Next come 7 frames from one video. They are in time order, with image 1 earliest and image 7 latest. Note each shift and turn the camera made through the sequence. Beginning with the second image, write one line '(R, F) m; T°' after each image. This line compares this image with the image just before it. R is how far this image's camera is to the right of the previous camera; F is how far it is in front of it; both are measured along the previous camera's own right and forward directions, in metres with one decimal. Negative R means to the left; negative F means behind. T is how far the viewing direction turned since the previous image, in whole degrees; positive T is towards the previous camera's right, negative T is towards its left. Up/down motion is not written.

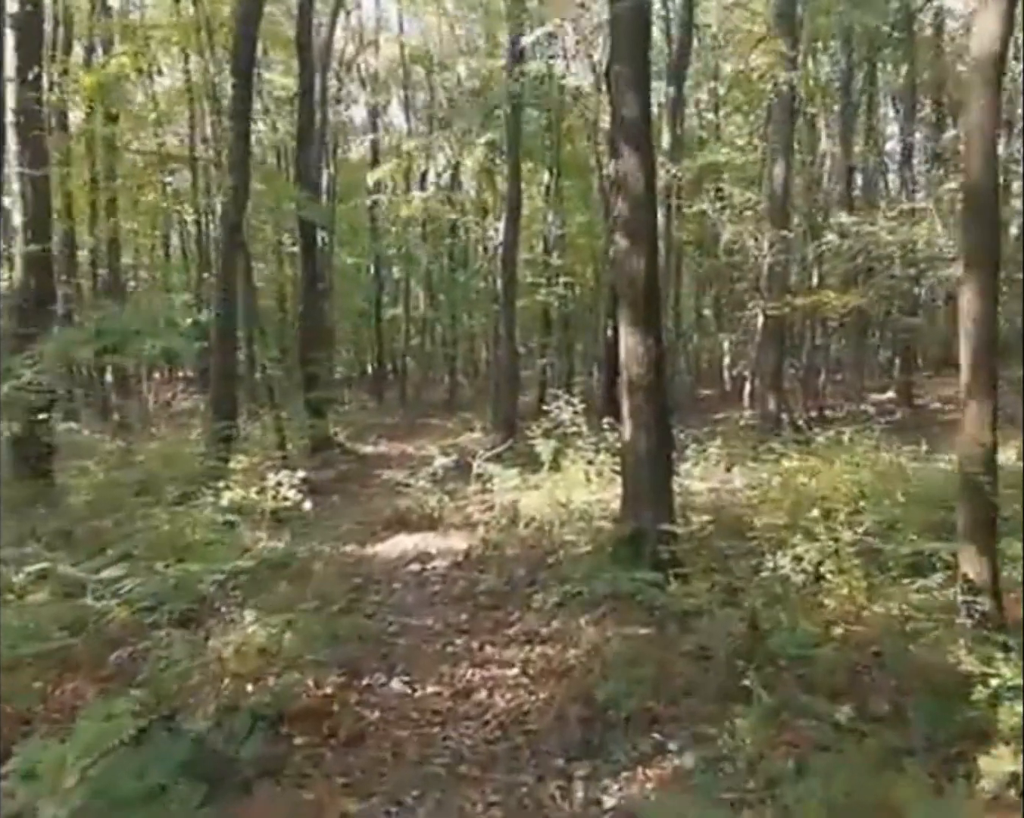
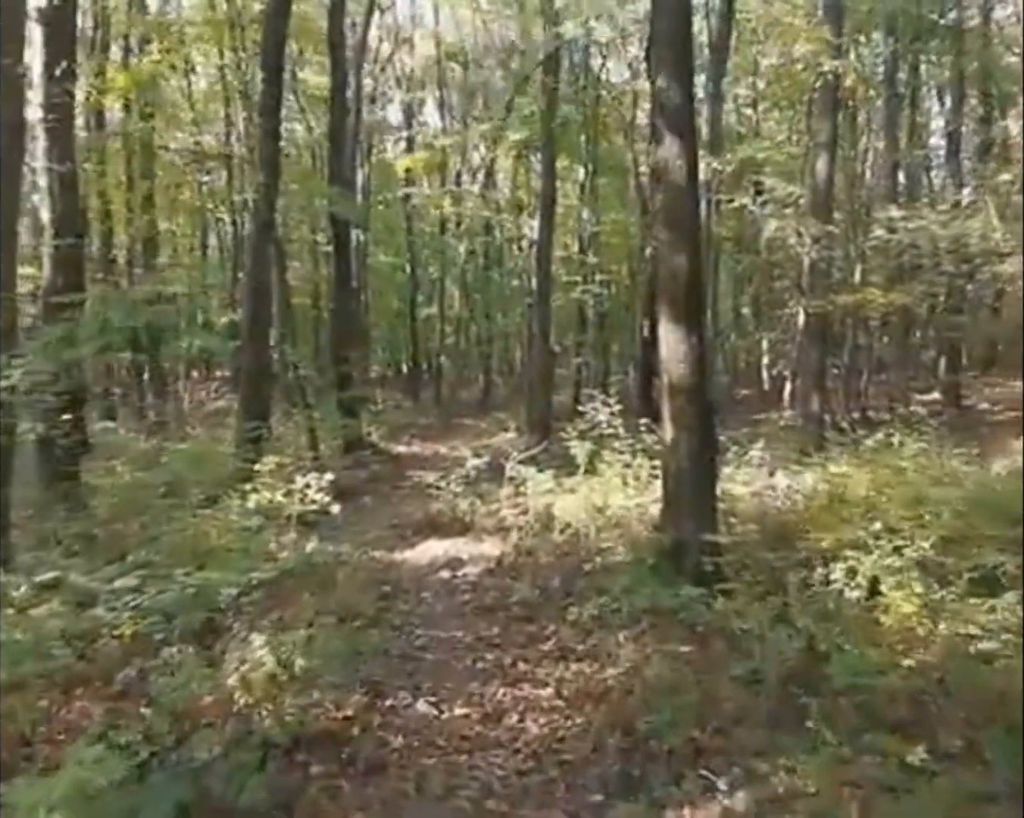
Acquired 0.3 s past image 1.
(0.0, +0.4) m; -2°
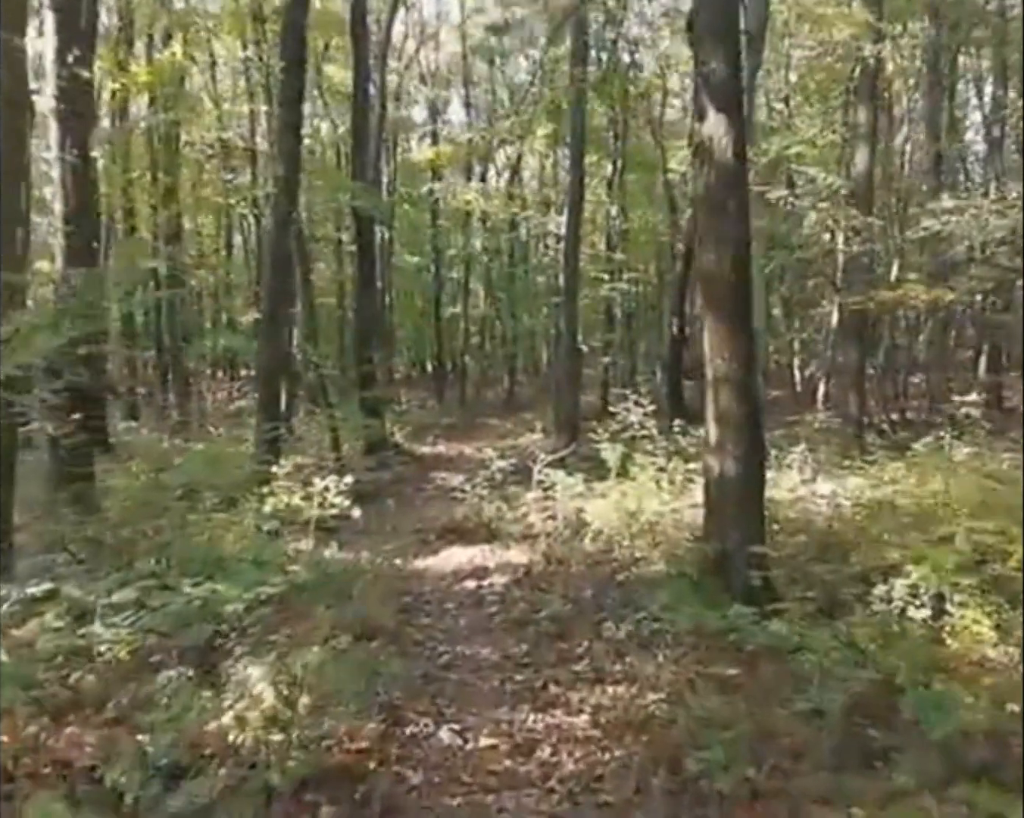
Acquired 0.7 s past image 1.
(0.0, +0.6) m; -1°
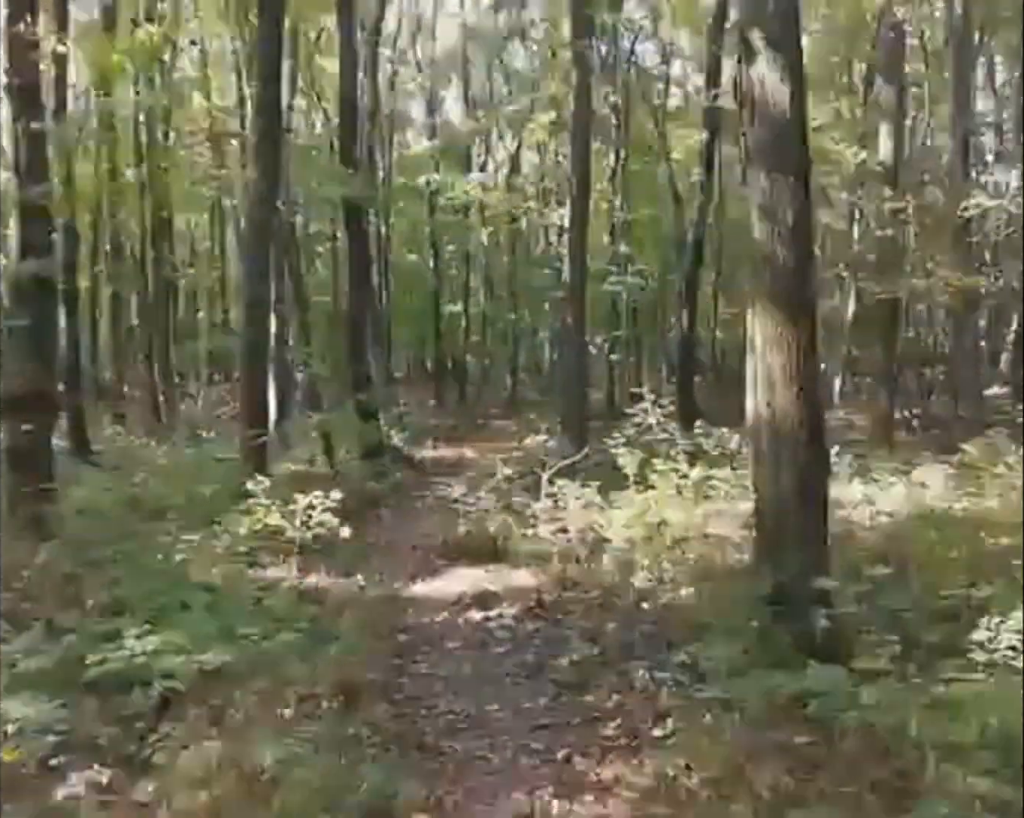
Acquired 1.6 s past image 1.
(-0.1, +1.2) m; 0°
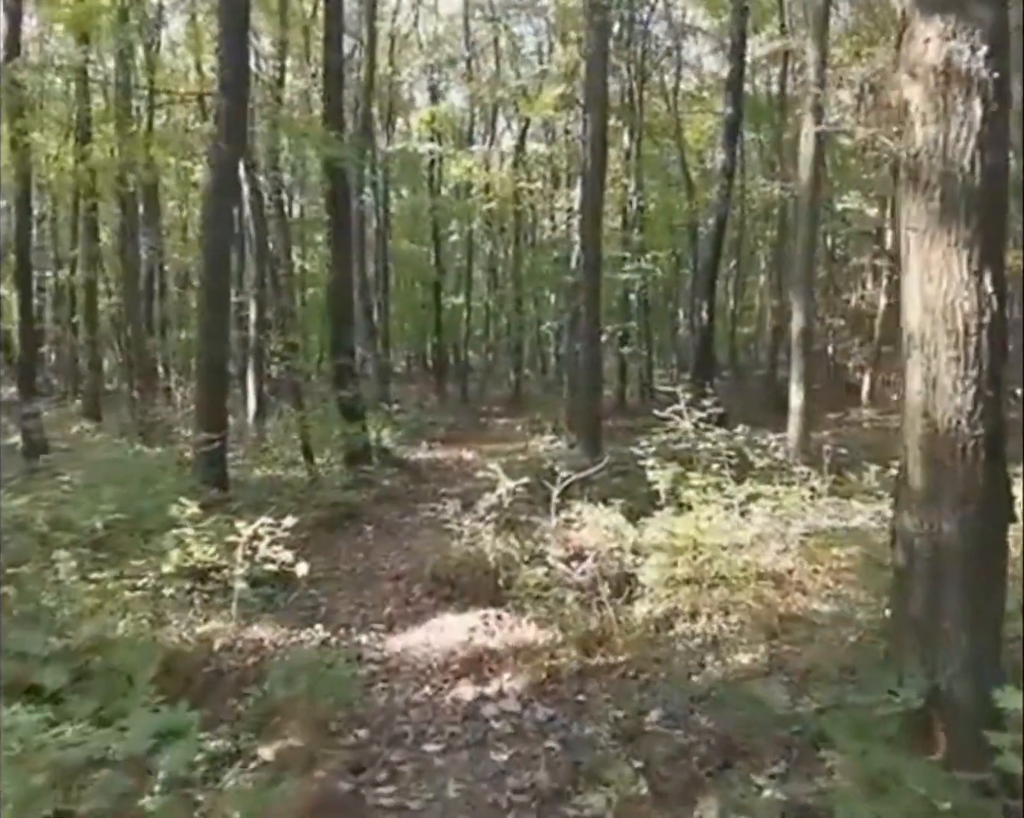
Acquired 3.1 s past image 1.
(0.0, +2.2) m; 0°
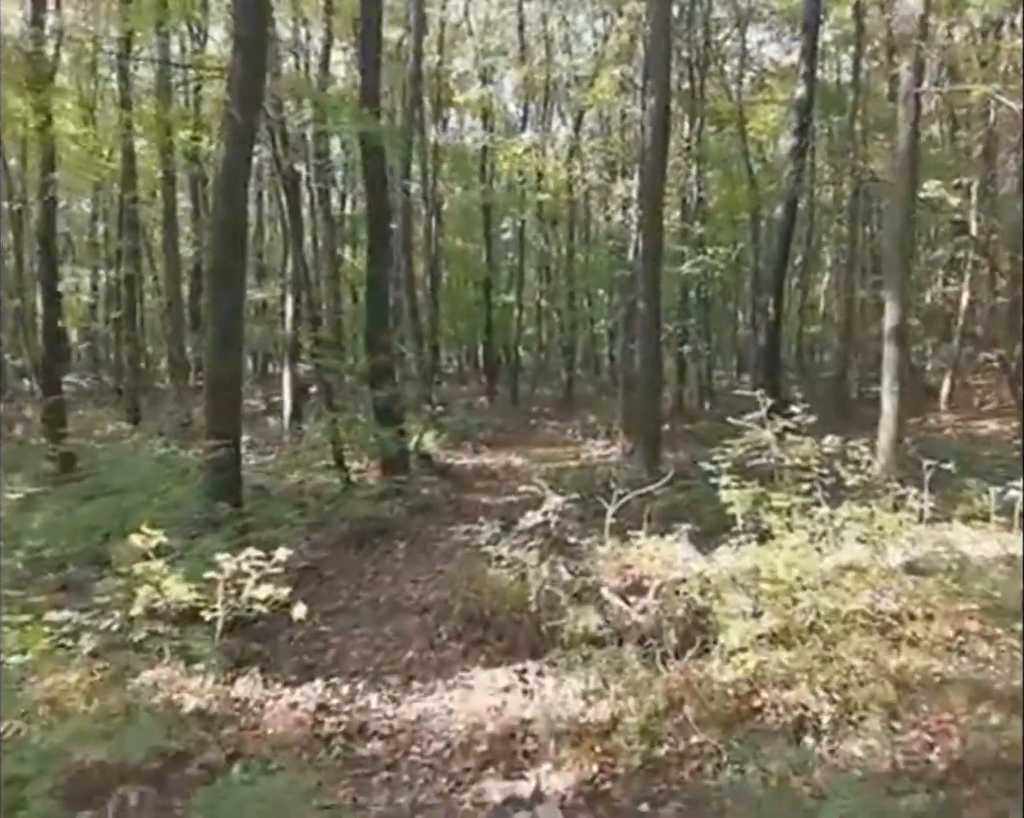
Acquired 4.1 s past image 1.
(0.0, +1.5) m; -3°
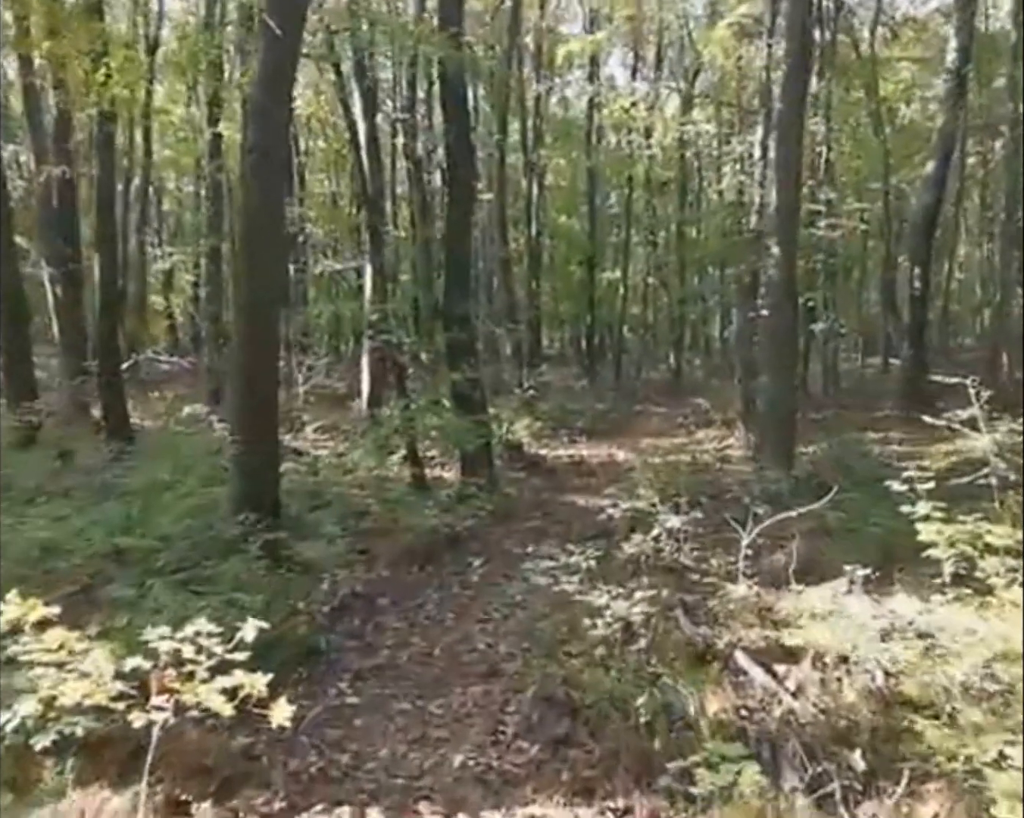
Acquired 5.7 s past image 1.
(0.0, +2.3) m; -6°
